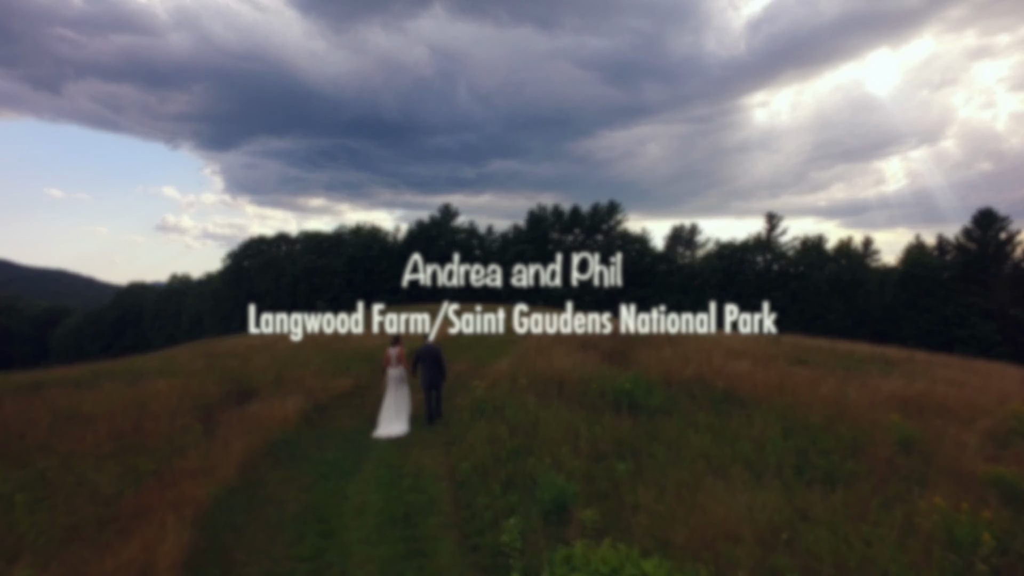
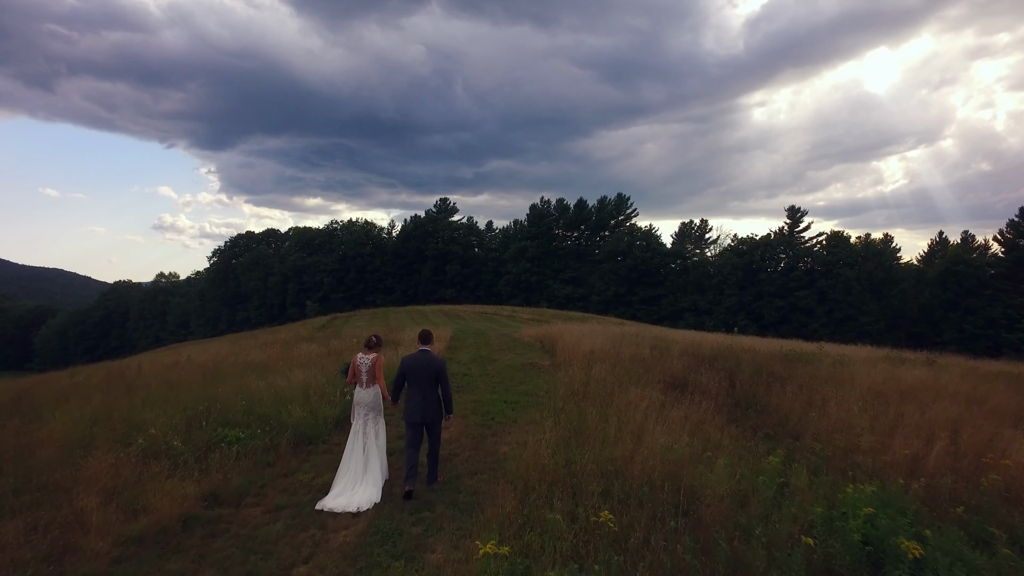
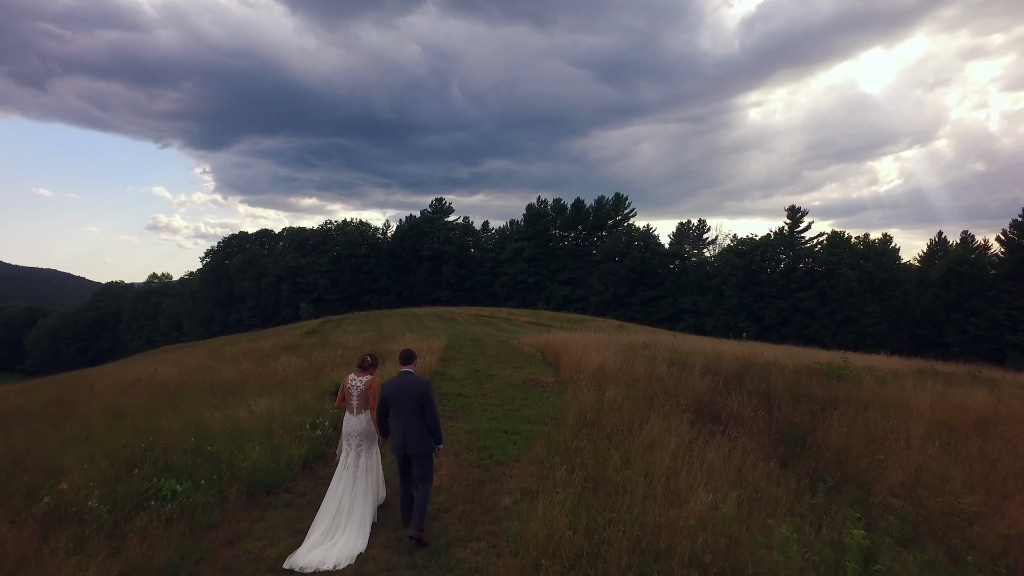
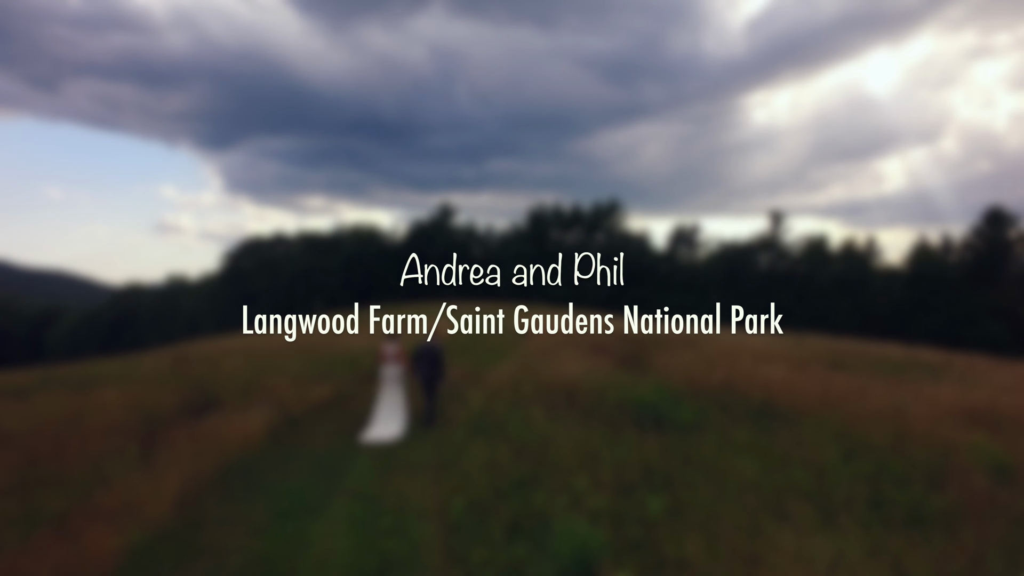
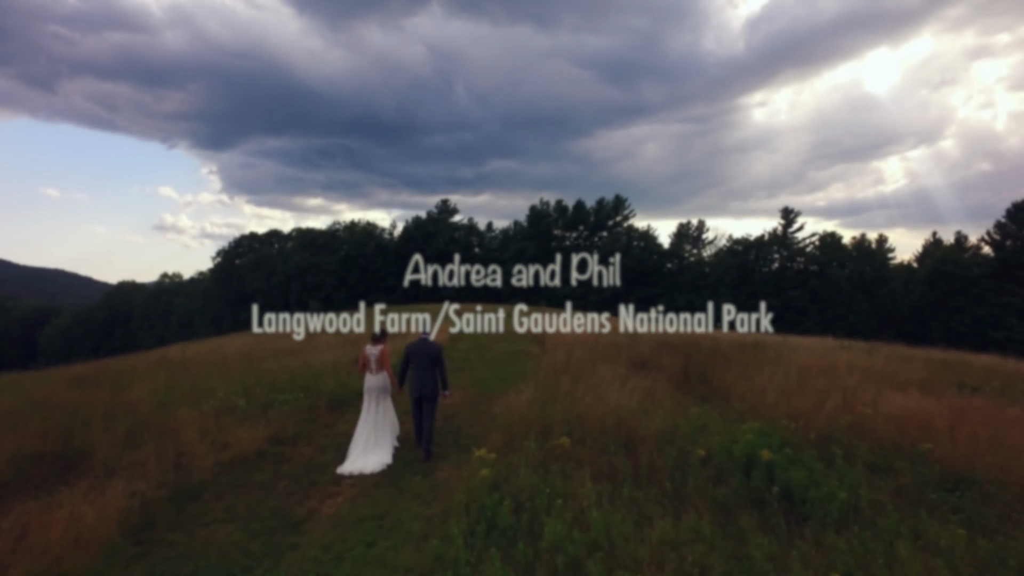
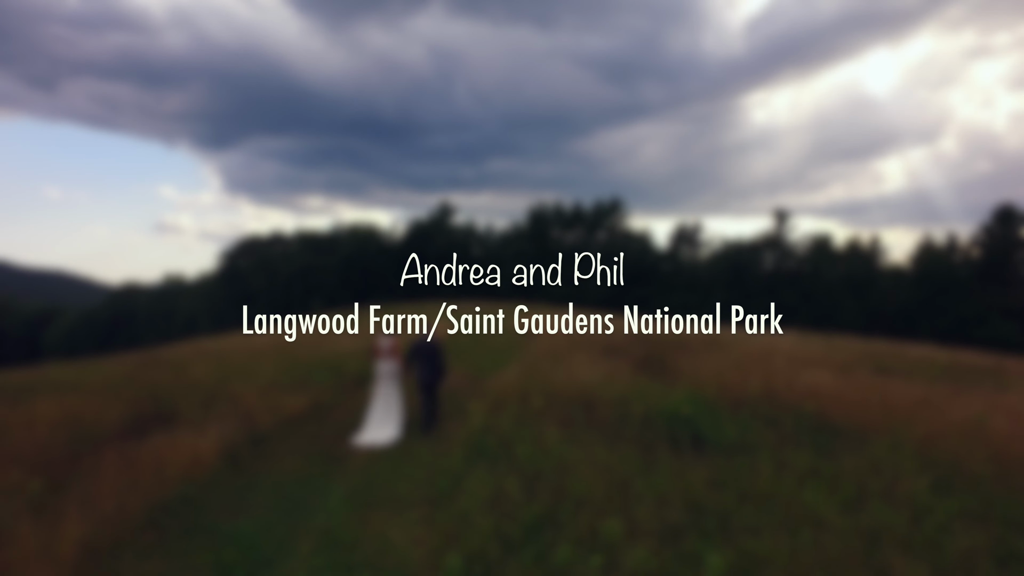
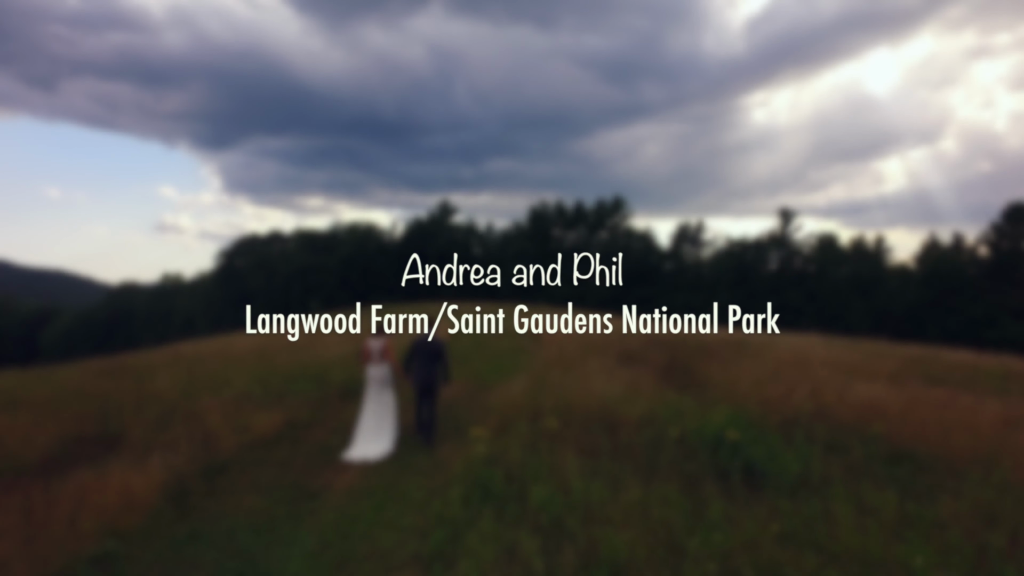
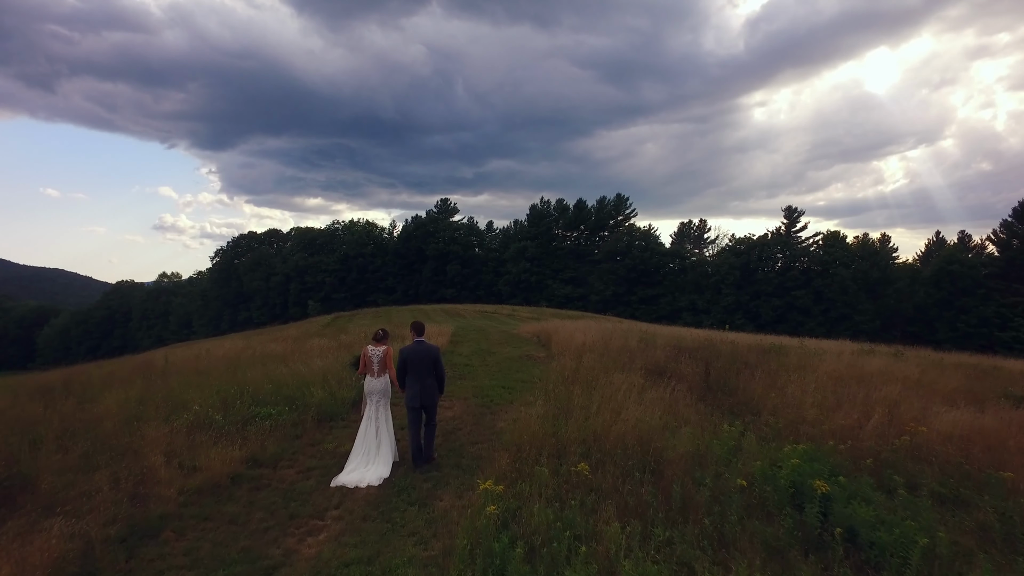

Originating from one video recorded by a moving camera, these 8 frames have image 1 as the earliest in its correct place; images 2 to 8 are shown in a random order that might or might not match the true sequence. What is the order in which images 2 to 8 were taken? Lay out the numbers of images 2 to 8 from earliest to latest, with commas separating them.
4, 6, 7, 5, 8, 2, 3
